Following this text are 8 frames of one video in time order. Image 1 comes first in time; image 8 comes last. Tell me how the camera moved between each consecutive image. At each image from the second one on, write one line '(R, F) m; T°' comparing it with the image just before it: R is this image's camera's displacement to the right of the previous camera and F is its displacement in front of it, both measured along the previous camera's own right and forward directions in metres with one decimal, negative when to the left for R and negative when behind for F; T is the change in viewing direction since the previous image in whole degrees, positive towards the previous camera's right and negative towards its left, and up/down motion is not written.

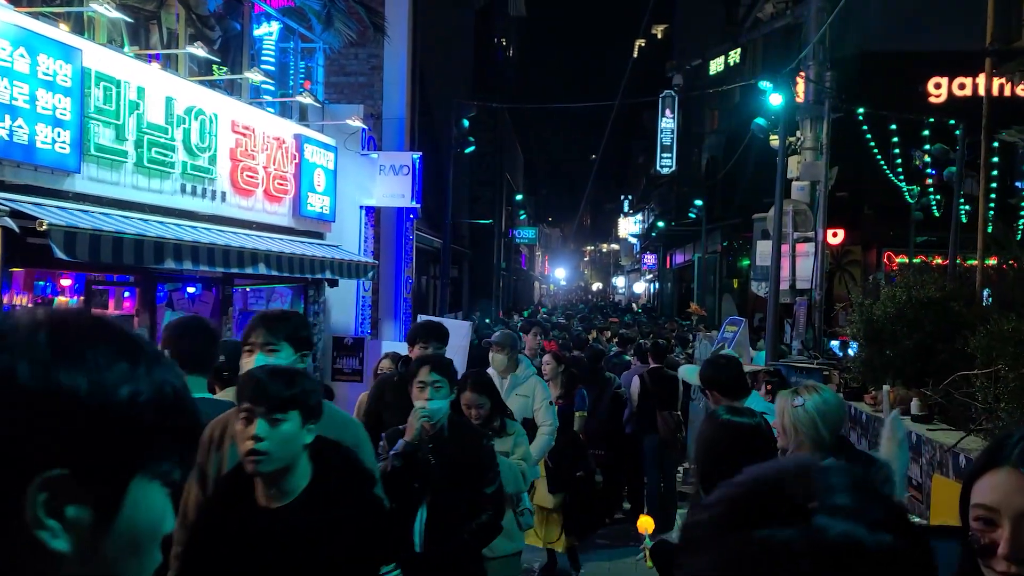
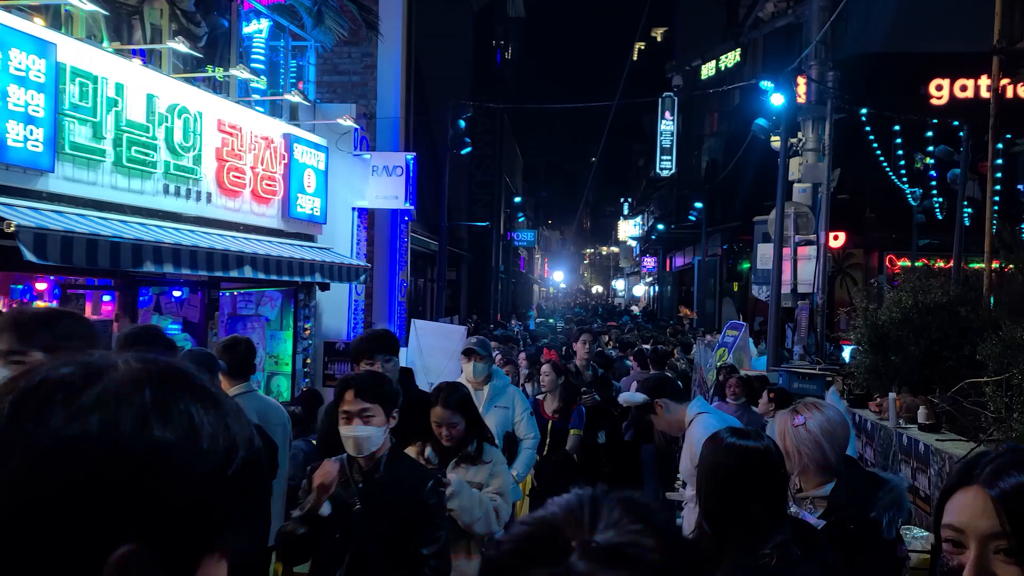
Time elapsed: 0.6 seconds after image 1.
(+0.1, +0.3) m; 0°
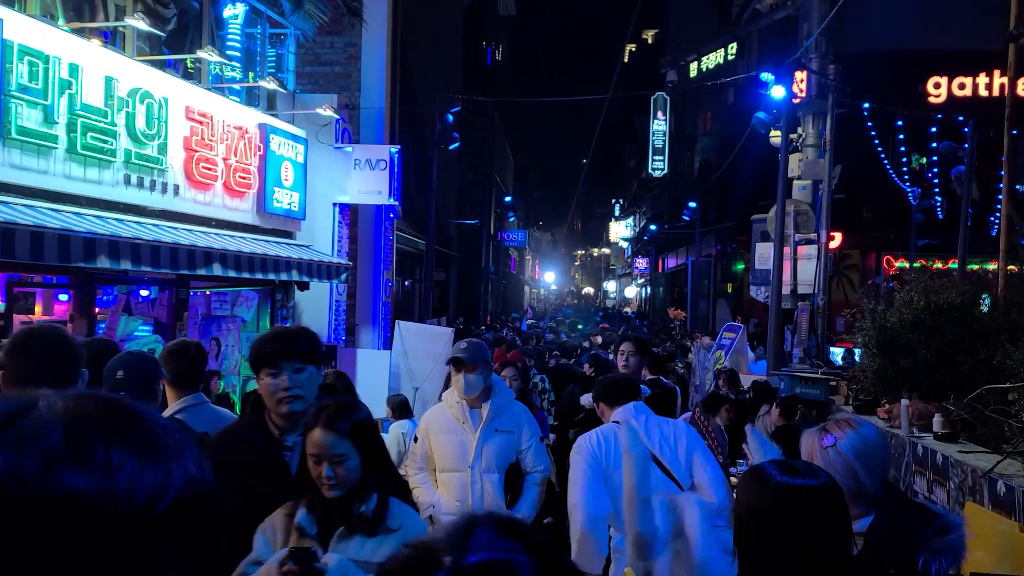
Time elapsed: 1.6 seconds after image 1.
(0.0, +0.6) m; +1°
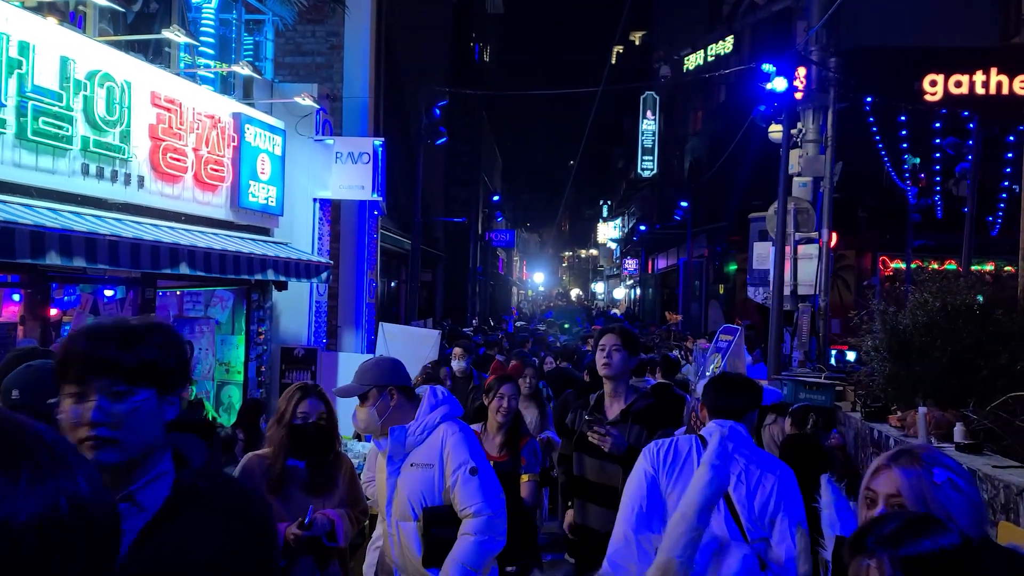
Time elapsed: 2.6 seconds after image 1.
(0.0, +0.6) m; +1°
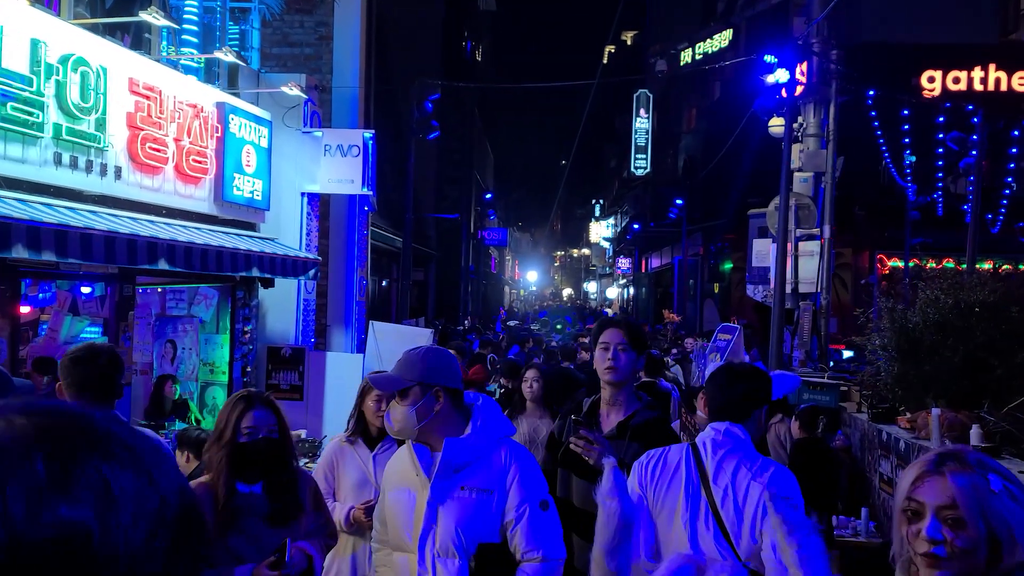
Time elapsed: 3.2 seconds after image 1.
(0.0, +0.4) m; +1°
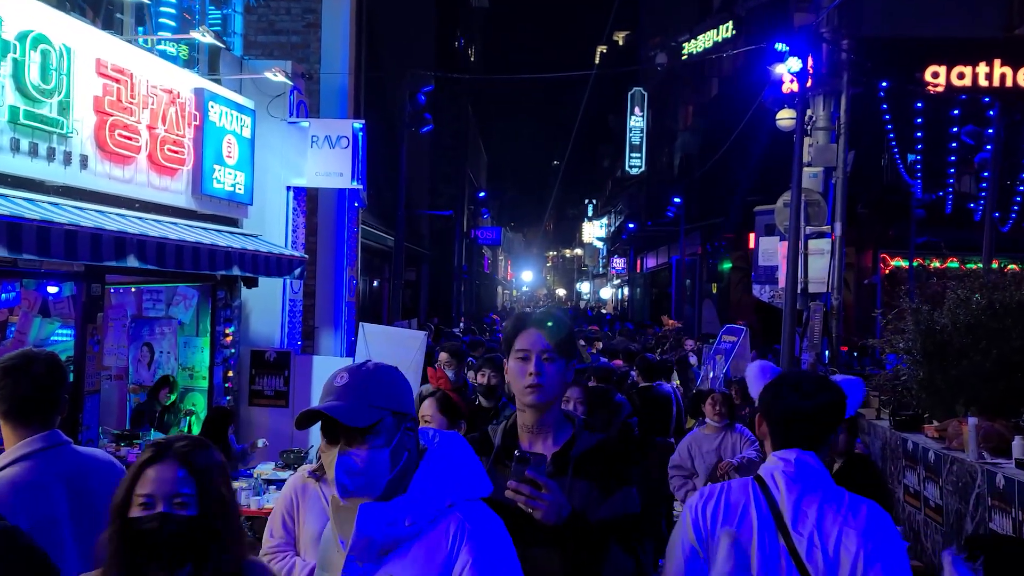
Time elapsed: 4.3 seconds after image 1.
(-0.1, +0.6) m; +1°
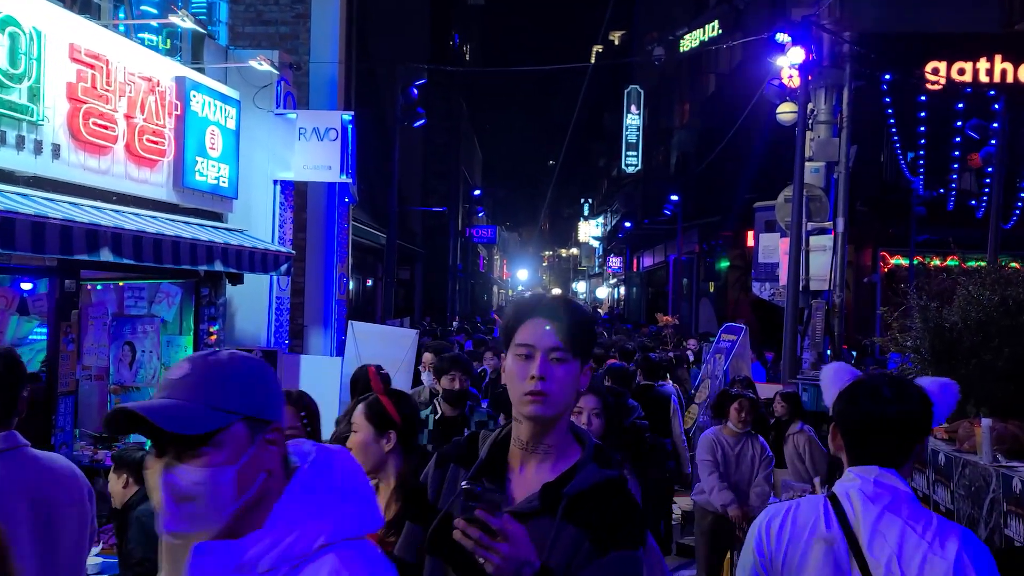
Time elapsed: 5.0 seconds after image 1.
(0.0, +0.3) m; 0°
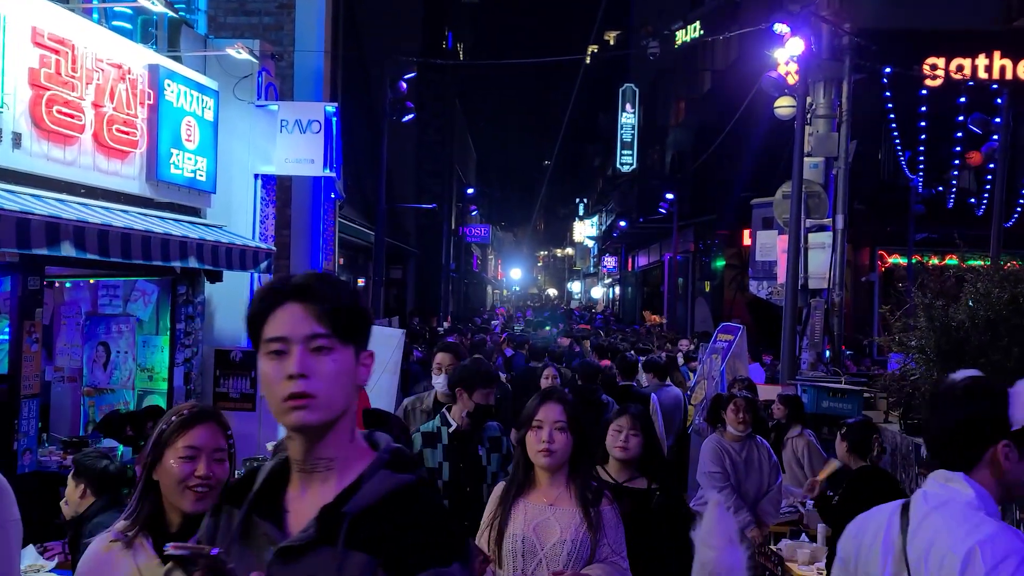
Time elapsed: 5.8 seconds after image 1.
(+0.1, +0.3) m; 0°
